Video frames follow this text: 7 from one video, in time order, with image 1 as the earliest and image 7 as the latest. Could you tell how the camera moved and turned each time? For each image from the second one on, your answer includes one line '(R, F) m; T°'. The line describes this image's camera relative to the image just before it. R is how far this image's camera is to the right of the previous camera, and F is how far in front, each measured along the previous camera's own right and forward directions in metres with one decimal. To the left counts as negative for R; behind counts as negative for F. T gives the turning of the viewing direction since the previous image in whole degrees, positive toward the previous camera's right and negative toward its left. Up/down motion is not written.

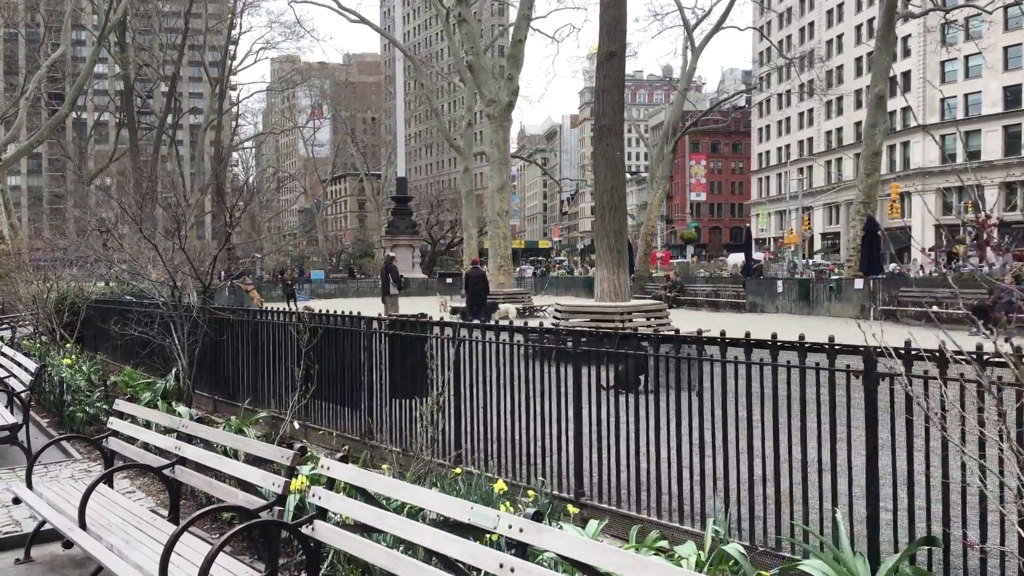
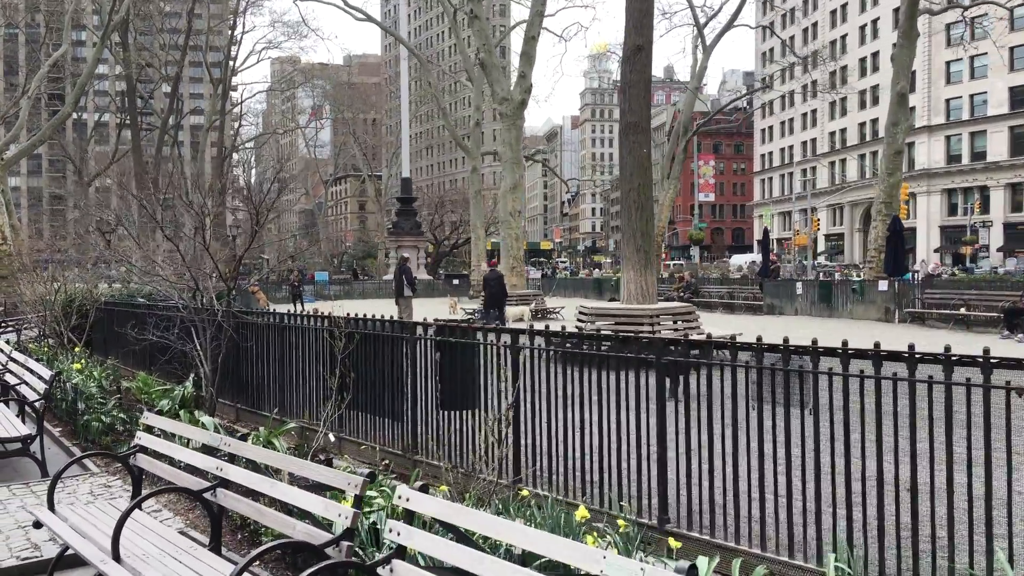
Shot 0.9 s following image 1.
(-0.4, +0.4) m; 0°
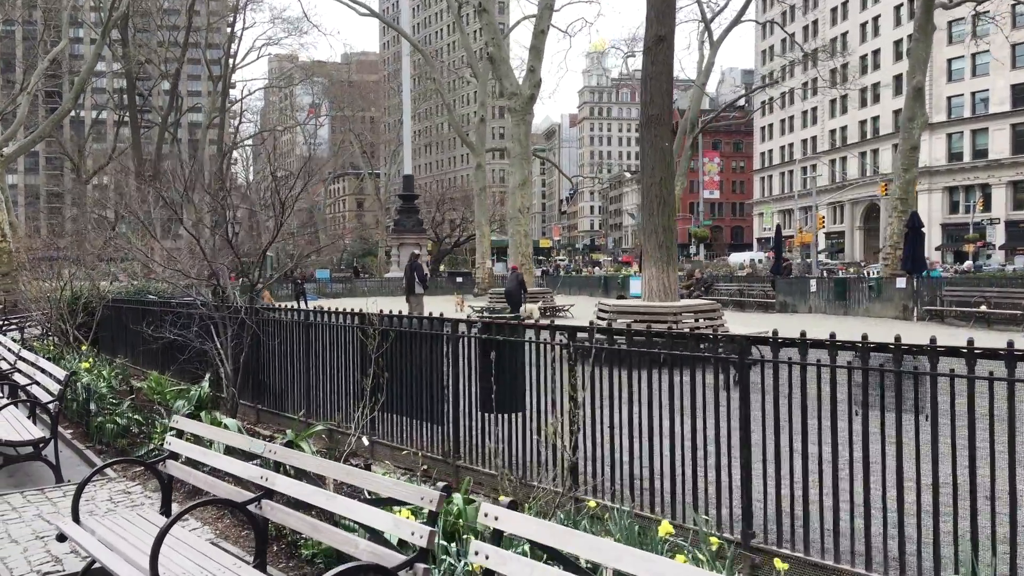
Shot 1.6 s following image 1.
(-0.3, +0.3) m; 0°
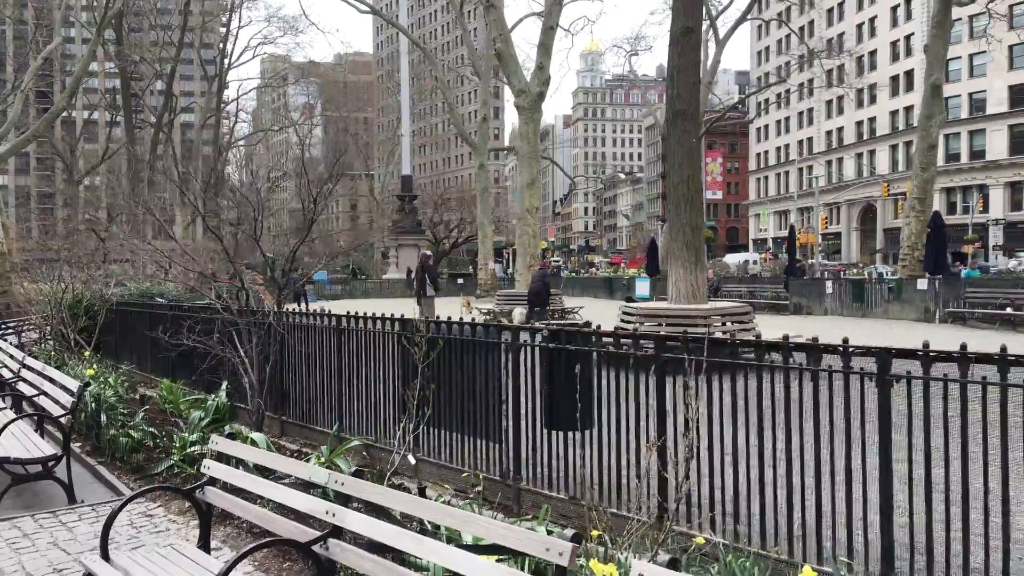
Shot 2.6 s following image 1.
(-0.4, +0.5) m; 0°
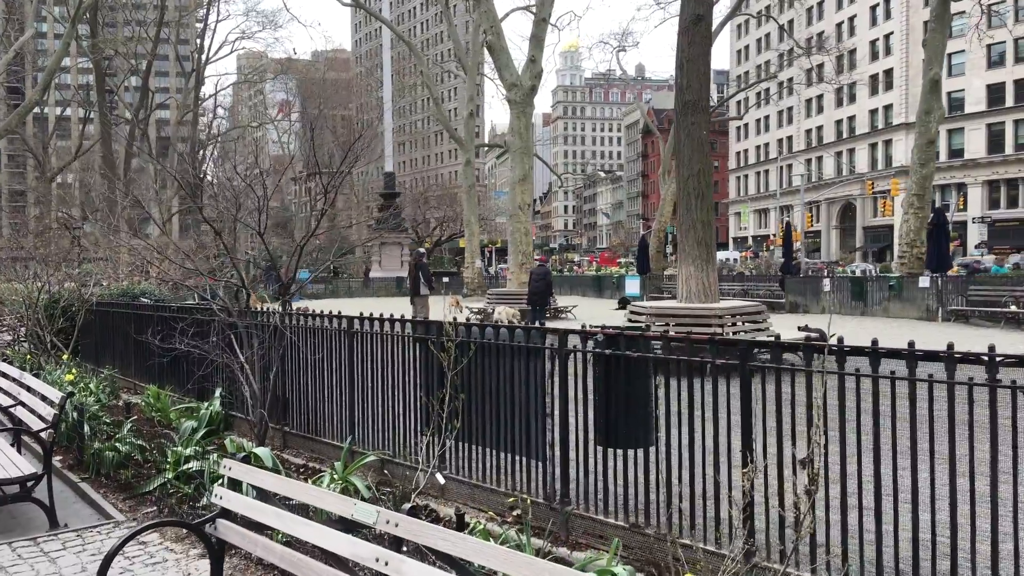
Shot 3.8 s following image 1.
(-0.3, +0.5) m; +1°
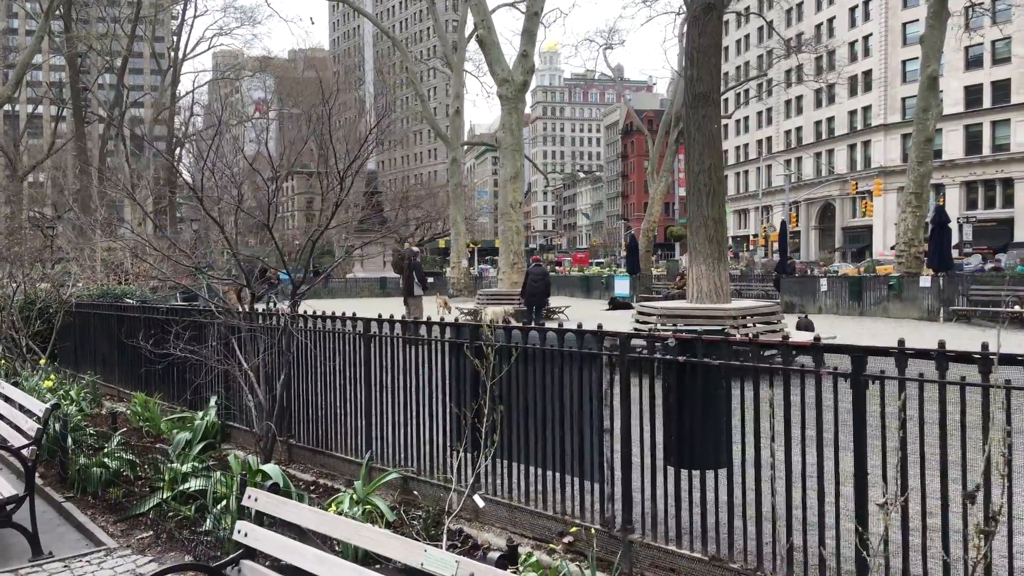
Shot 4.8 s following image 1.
(-0.3, +0.5) m; +2°
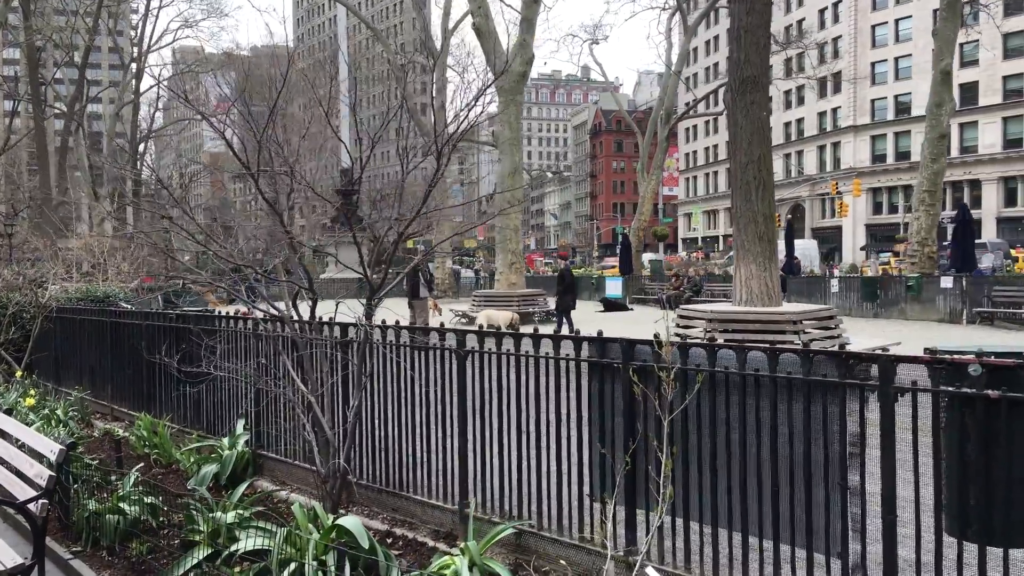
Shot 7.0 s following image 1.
(-0.8, +1.0) m; +2°
